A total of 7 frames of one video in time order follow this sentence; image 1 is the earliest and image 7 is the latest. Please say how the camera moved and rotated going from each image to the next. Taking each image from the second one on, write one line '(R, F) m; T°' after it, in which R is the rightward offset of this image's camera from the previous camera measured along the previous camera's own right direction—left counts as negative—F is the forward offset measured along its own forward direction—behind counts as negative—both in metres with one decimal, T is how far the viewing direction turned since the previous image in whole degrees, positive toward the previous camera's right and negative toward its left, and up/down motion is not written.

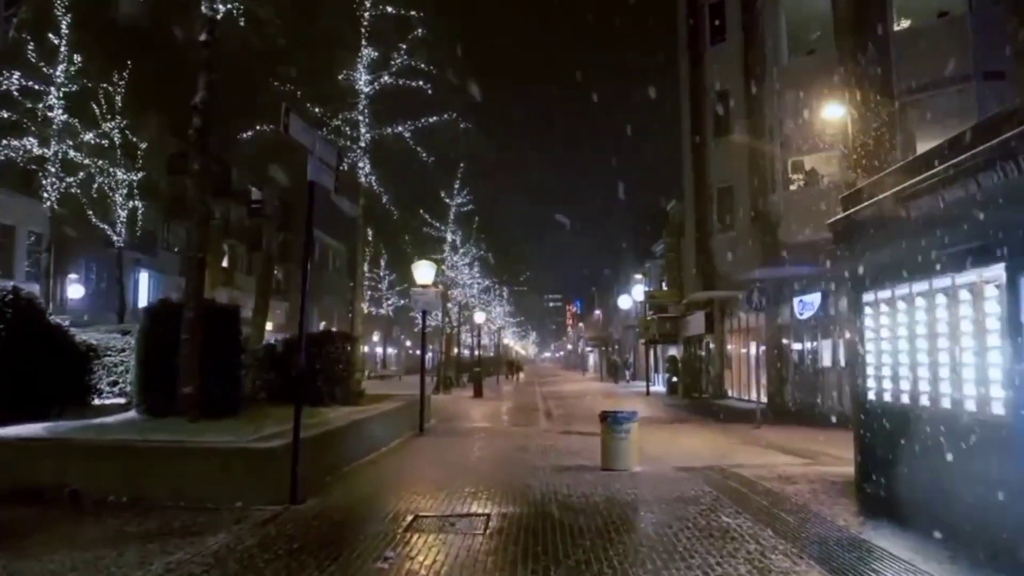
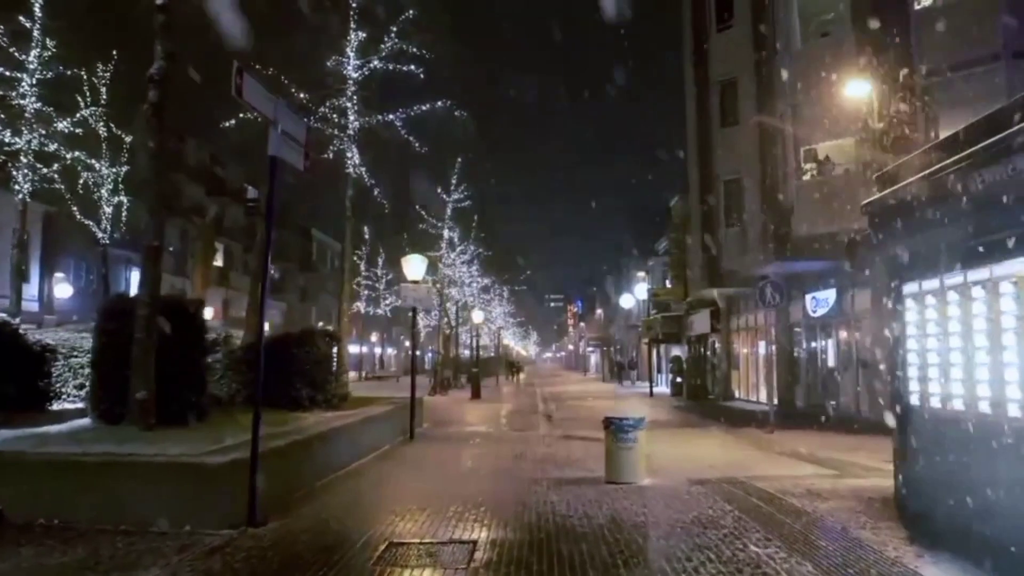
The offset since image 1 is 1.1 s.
(+0.1, +1.3) m; 0°
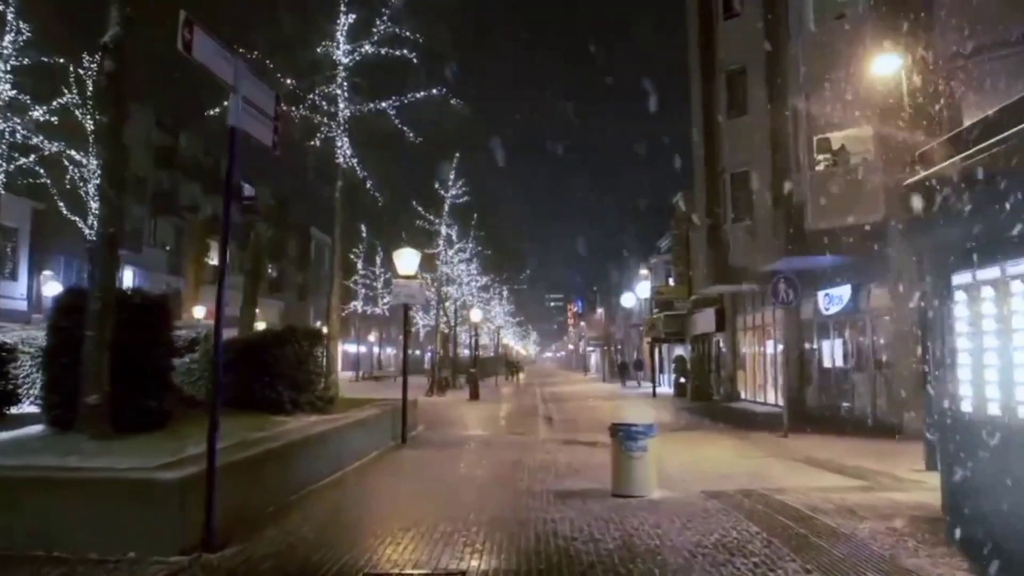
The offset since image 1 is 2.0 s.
(0.0, +1.1) m; 0°
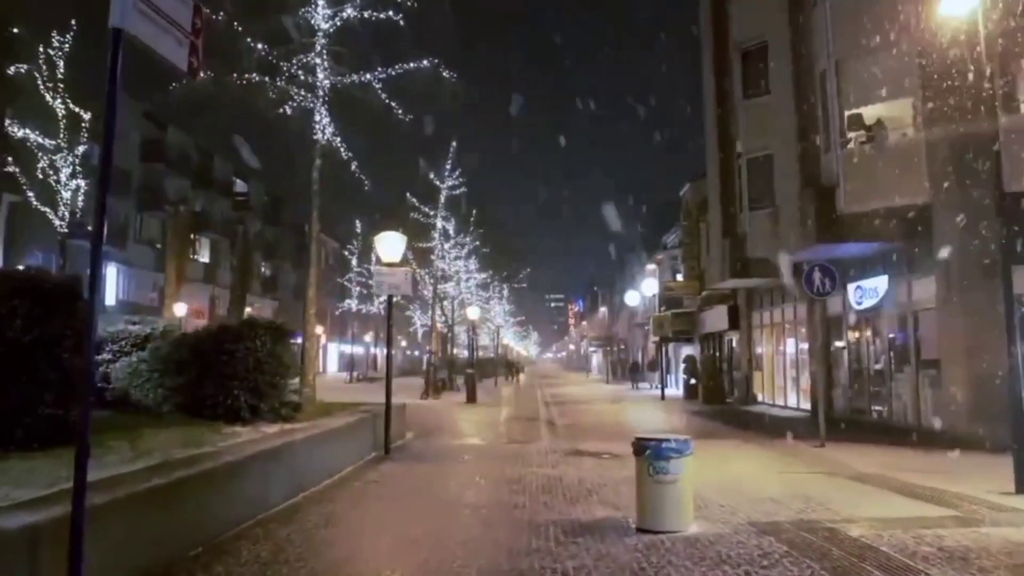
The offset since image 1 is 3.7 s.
(0.0, +2.2) m; 0°
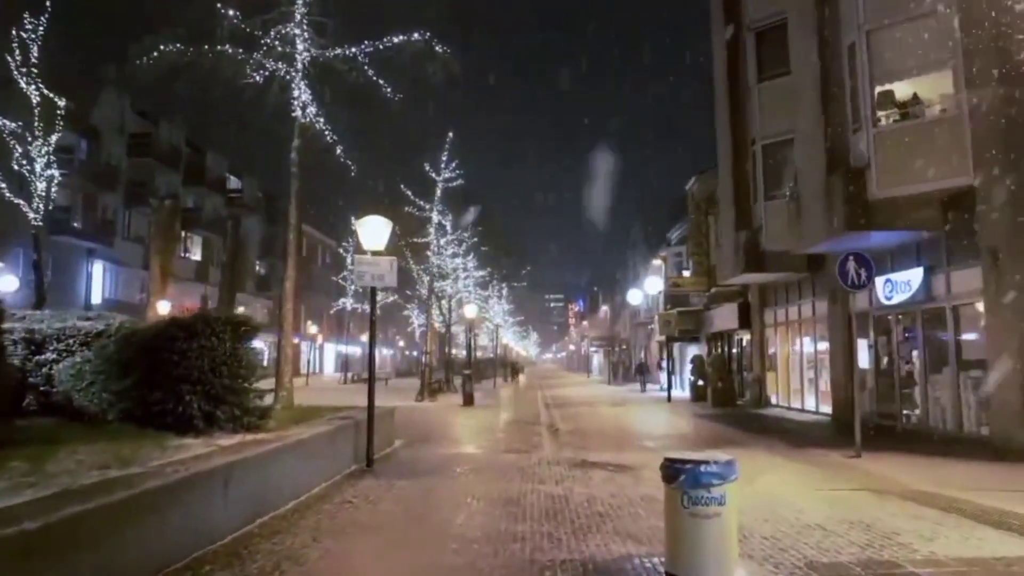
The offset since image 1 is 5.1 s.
(0.0, +1.8) m; 0°
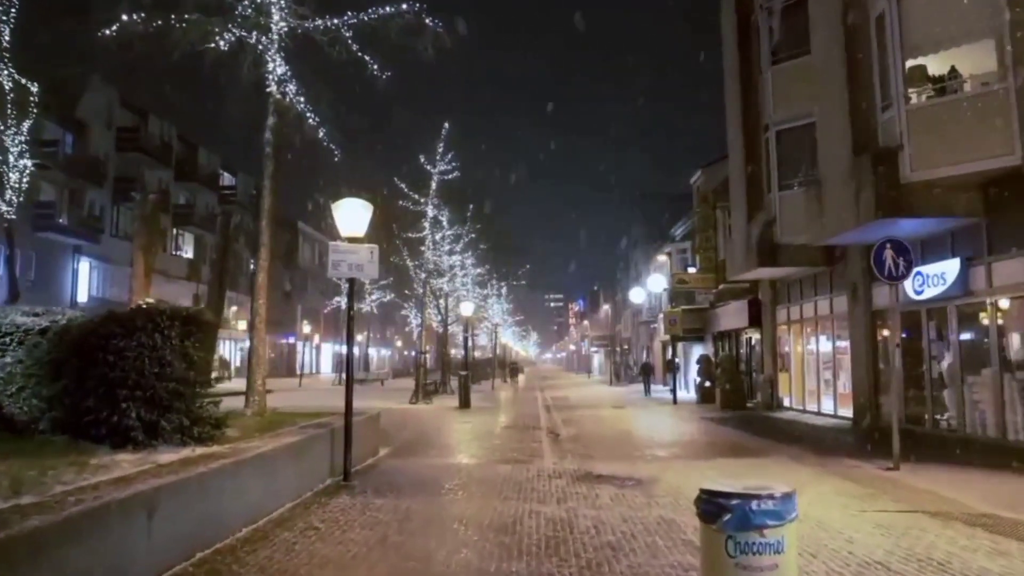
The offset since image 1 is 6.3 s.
(+0.1, +1.6) m; 0°
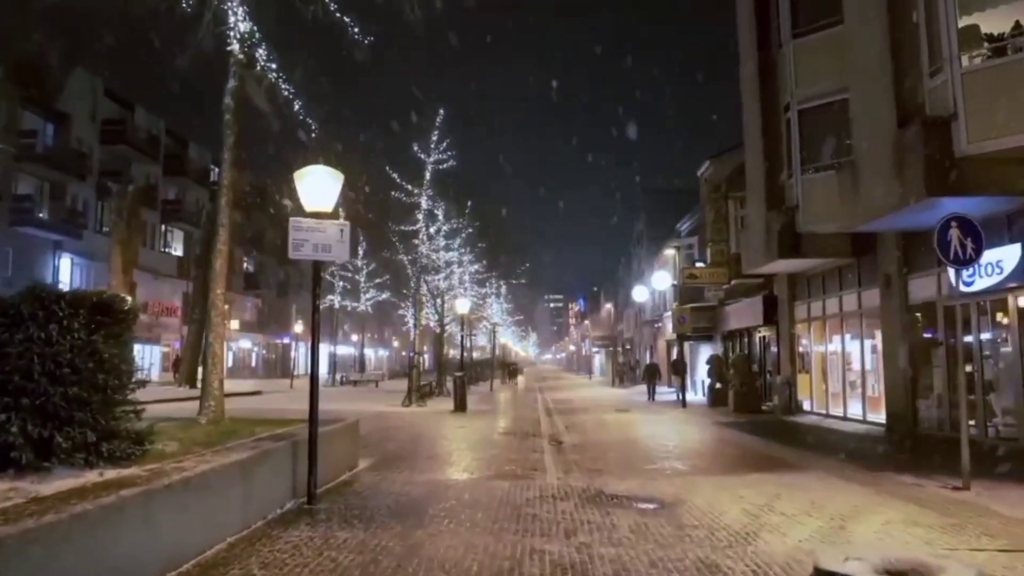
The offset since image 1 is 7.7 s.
(0.0, +2.0) m; 0°
